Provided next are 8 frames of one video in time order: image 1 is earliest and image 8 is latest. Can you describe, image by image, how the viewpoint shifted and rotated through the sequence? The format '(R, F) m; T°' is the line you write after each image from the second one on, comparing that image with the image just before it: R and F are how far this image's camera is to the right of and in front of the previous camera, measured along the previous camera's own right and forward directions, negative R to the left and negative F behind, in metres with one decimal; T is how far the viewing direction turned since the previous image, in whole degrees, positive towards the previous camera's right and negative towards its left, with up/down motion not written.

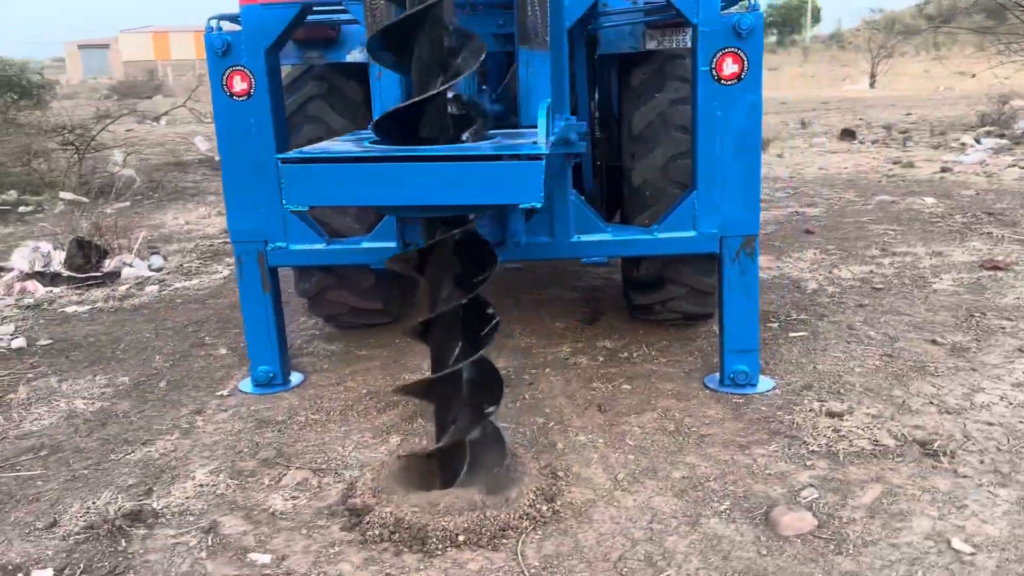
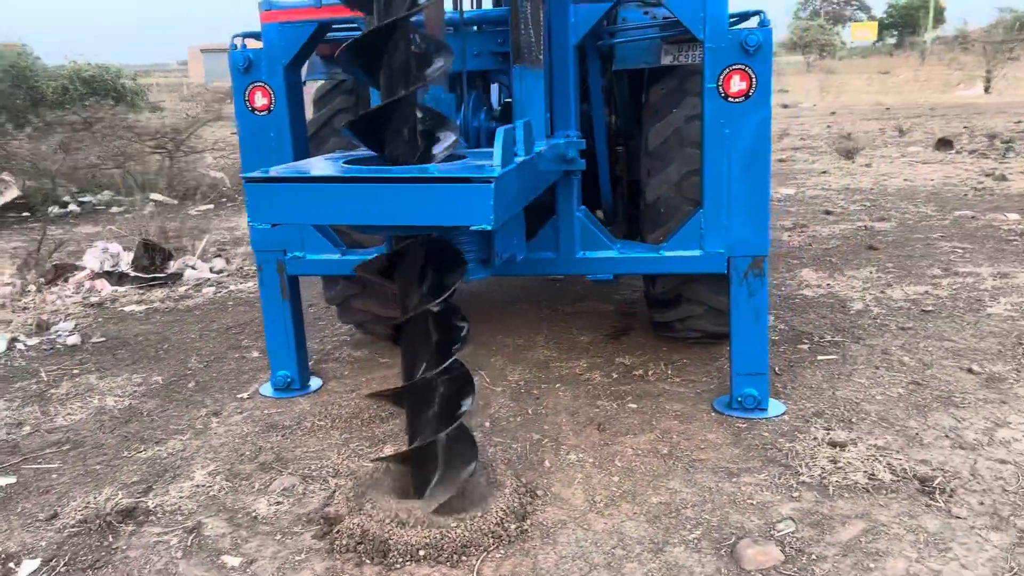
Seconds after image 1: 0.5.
(+0.3, 0.0) m; -6°
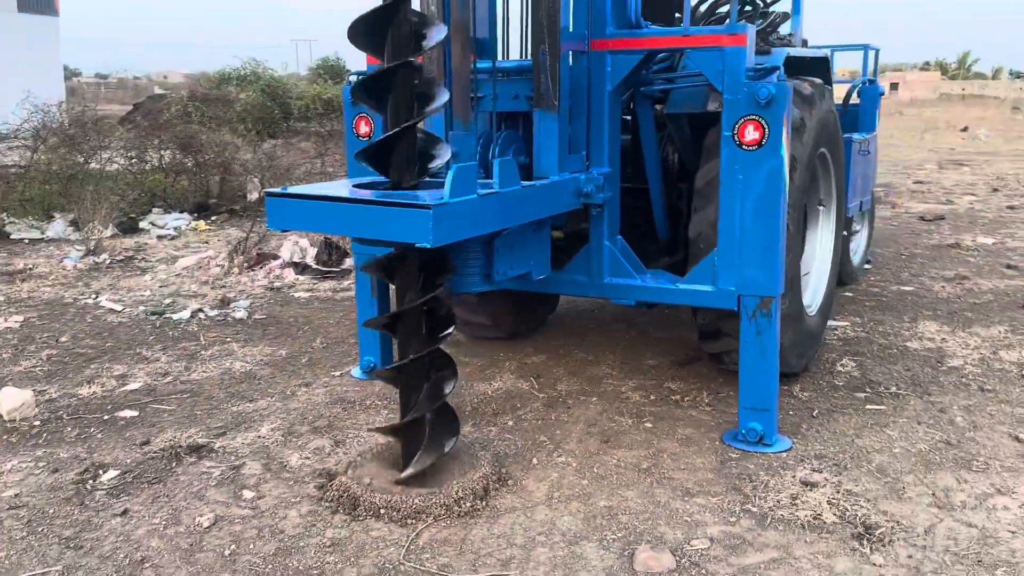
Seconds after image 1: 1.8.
(+0.8, -0.3) m; -16°
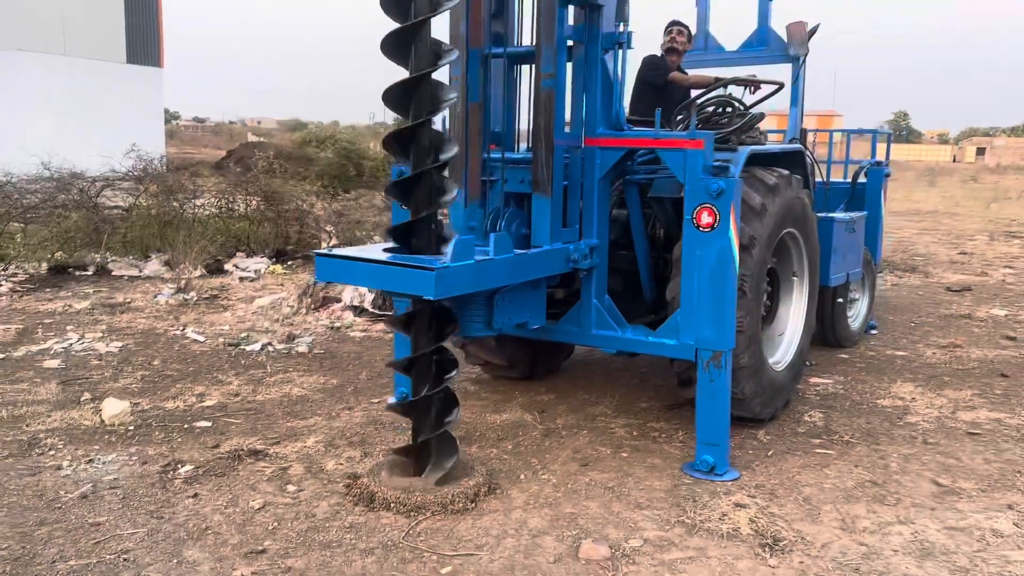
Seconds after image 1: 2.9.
(+0.3, -0.7) m; -5°
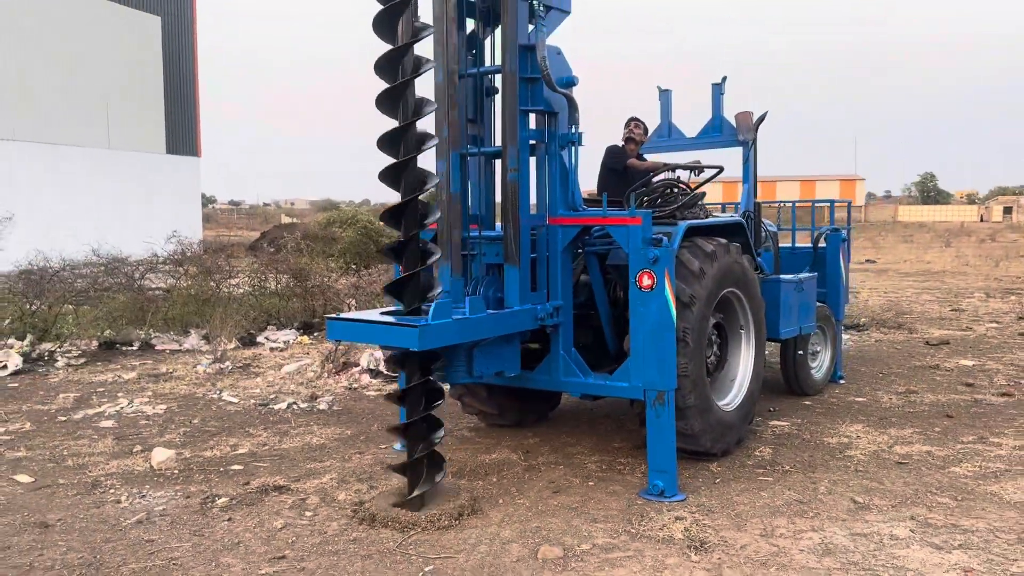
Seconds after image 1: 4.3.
(+0.3, -0.8) m; -2°
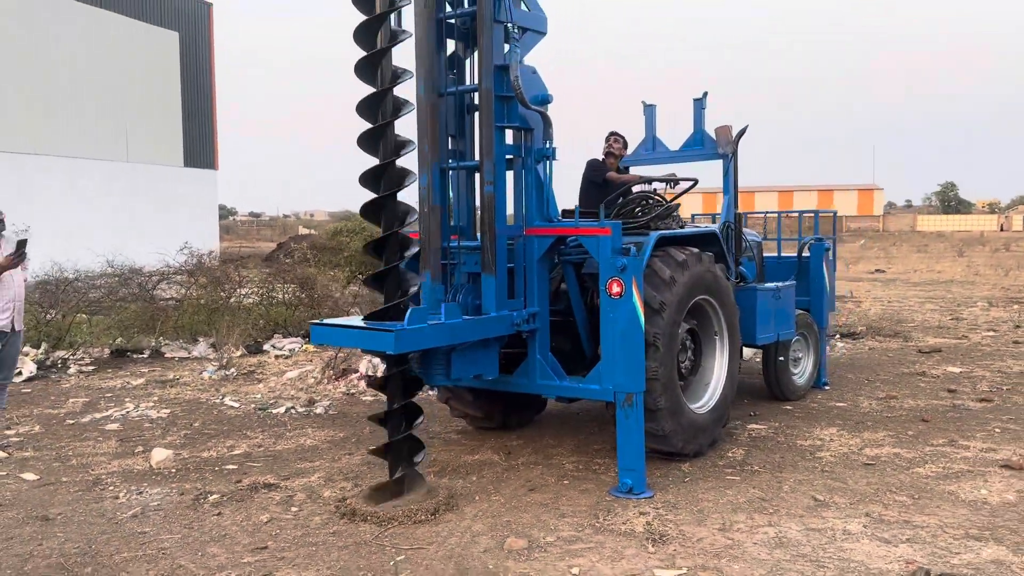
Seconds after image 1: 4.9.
(+0.2, -0.2) m; -1°
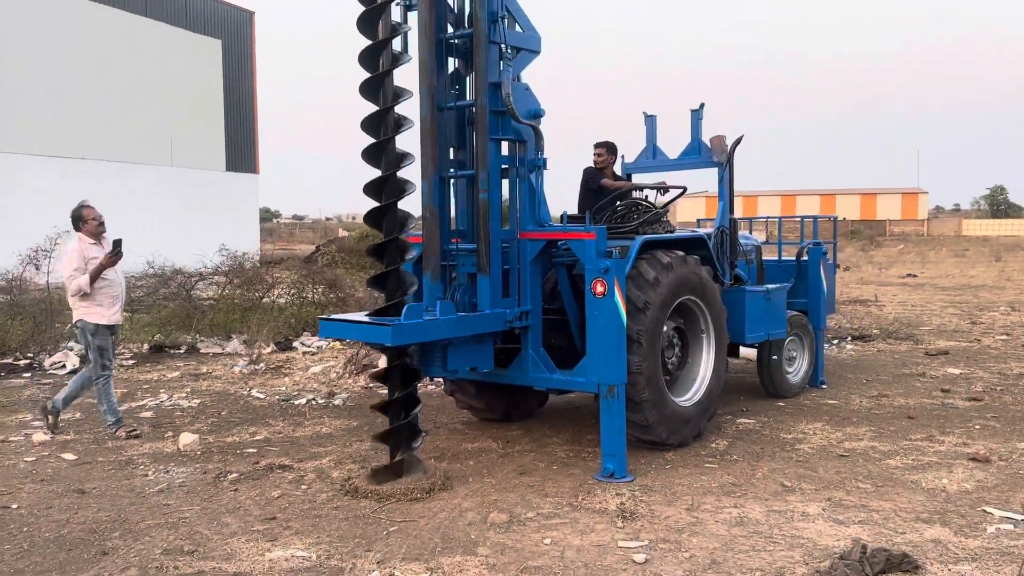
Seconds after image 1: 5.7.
(+0.3, -0.4) m; -3°
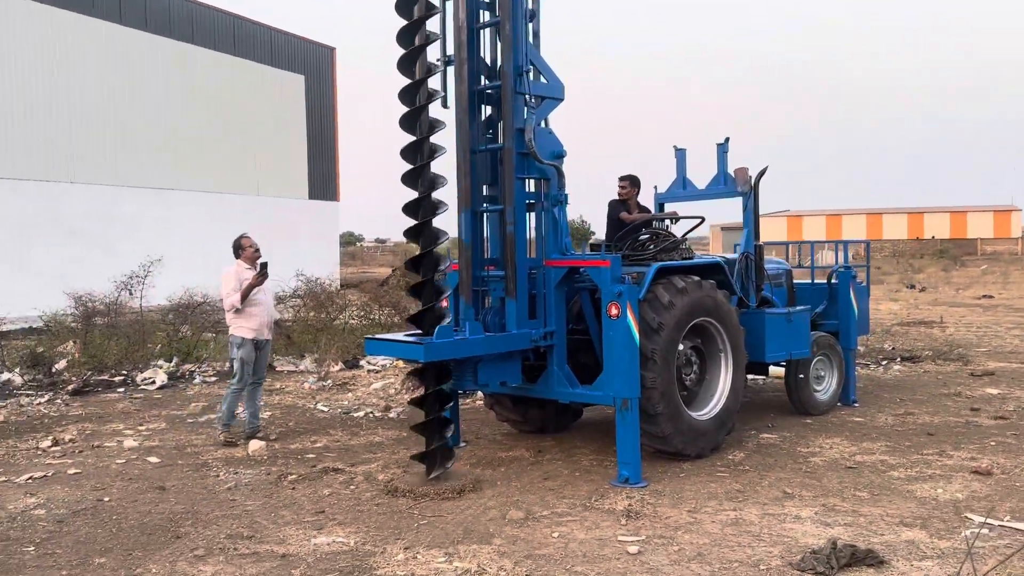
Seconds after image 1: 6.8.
(+0.3, -0.6) m; -5°
